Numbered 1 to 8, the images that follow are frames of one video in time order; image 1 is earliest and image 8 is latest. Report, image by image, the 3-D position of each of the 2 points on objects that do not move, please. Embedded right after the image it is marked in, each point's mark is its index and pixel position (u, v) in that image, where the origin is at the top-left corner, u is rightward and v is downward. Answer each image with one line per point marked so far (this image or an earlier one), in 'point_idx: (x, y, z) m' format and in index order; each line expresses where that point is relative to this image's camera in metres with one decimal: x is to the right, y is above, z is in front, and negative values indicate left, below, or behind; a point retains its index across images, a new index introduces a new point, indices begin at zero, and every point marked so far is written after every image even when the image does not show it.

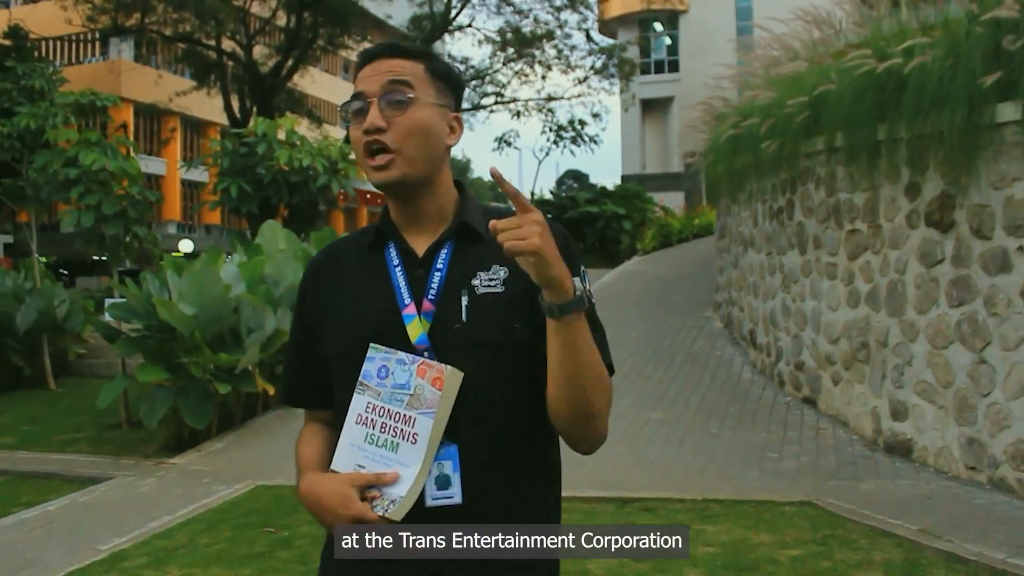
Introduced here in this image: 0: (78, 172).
0: (-4.6, +1.2, +10.2) m
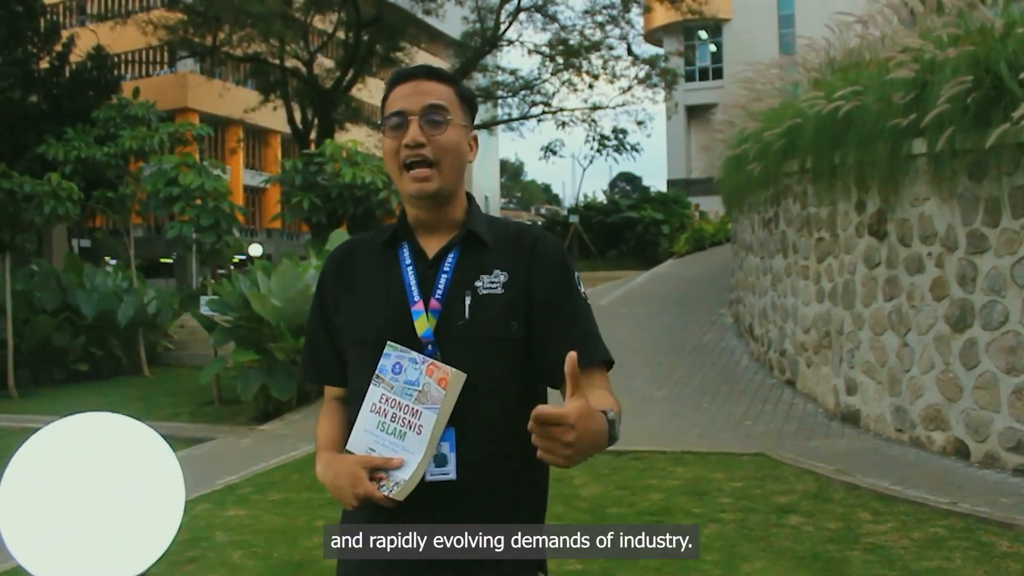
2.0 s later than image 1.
0: (-4.2, +1.2, +12.0) m
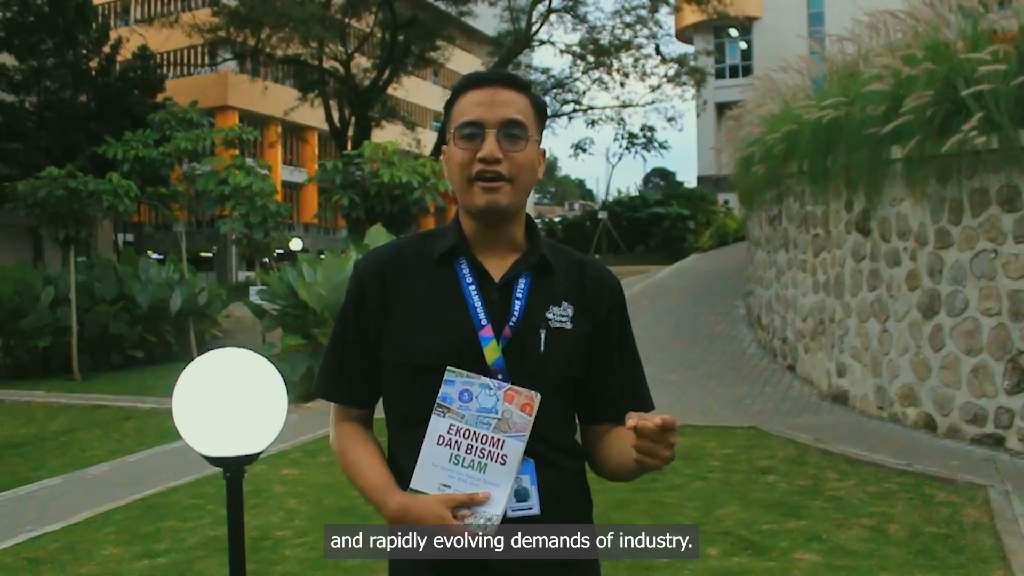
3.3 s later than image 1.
0: (-3.8, +1.4, +13.0) m
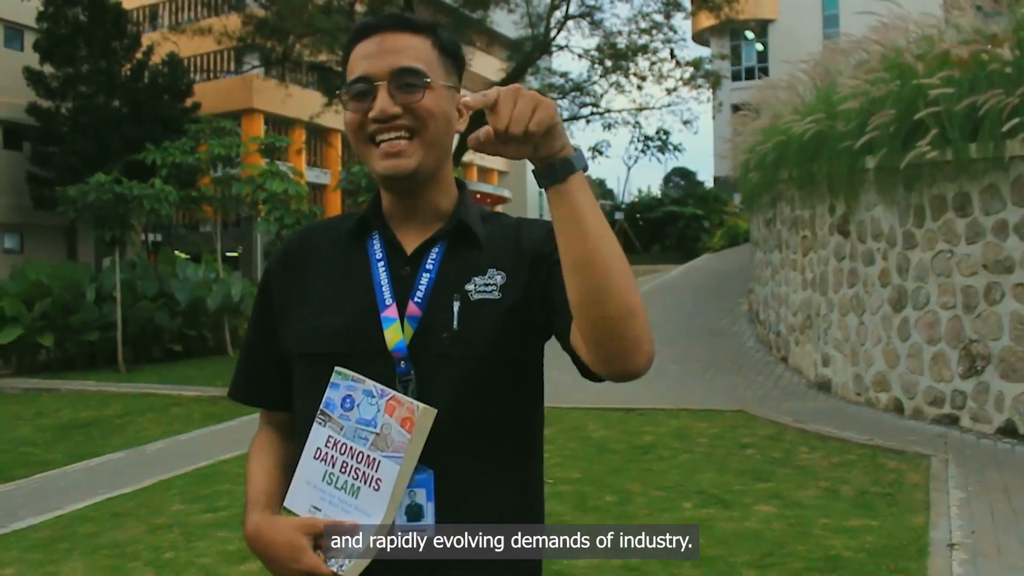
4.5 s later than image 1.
0: (-3.6, +1.4, +13.9) m
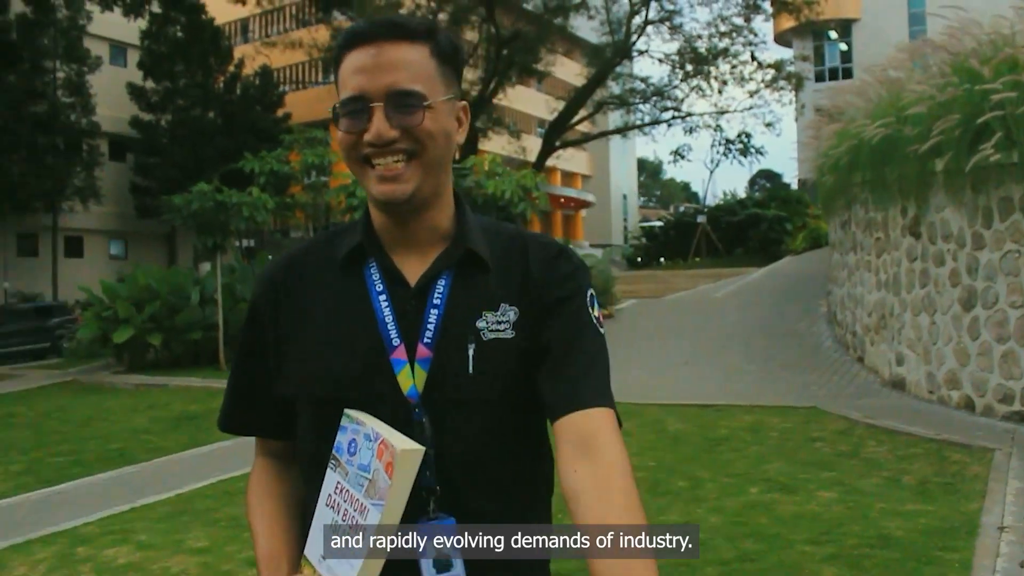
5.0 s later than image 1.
0: (-2.4, +1.3, +14.7) m
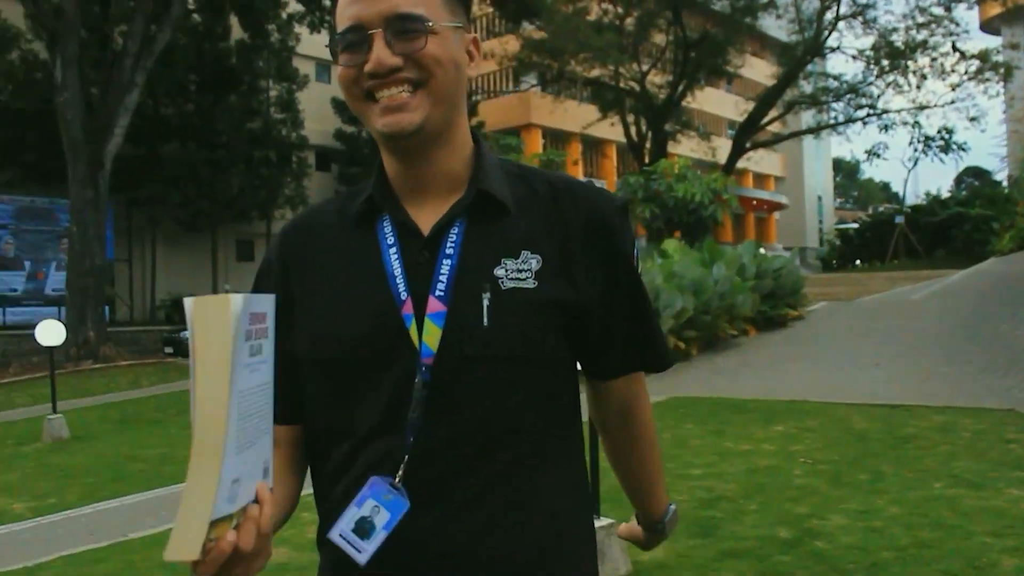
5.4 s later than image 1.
0: (+0.5, +1.3, +15.3) m
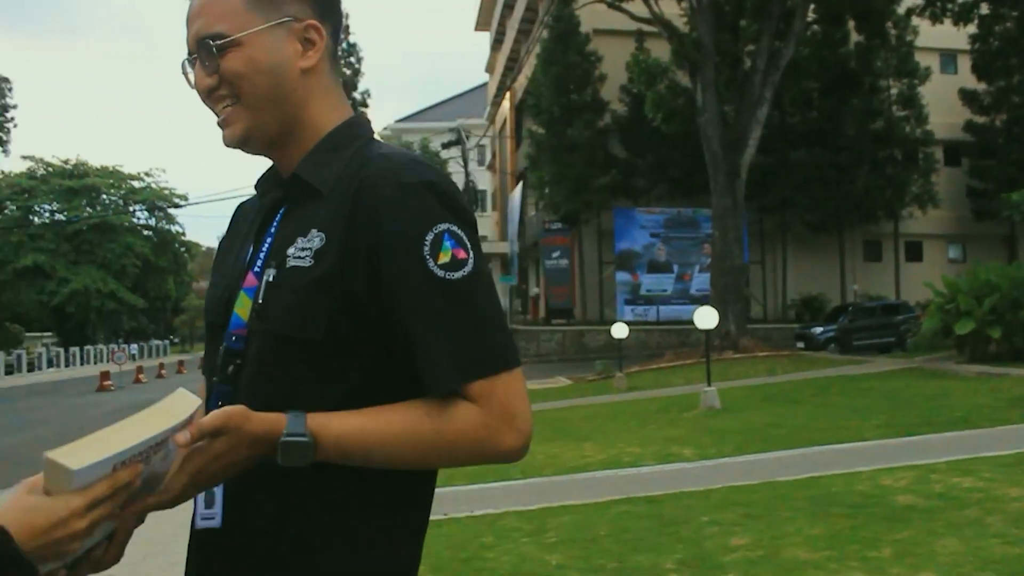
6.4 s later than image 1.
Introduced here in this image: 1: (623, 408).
0: (+9.9, +1.4, +13.3) m
1: (+1.6, -1.7, +13.6) m
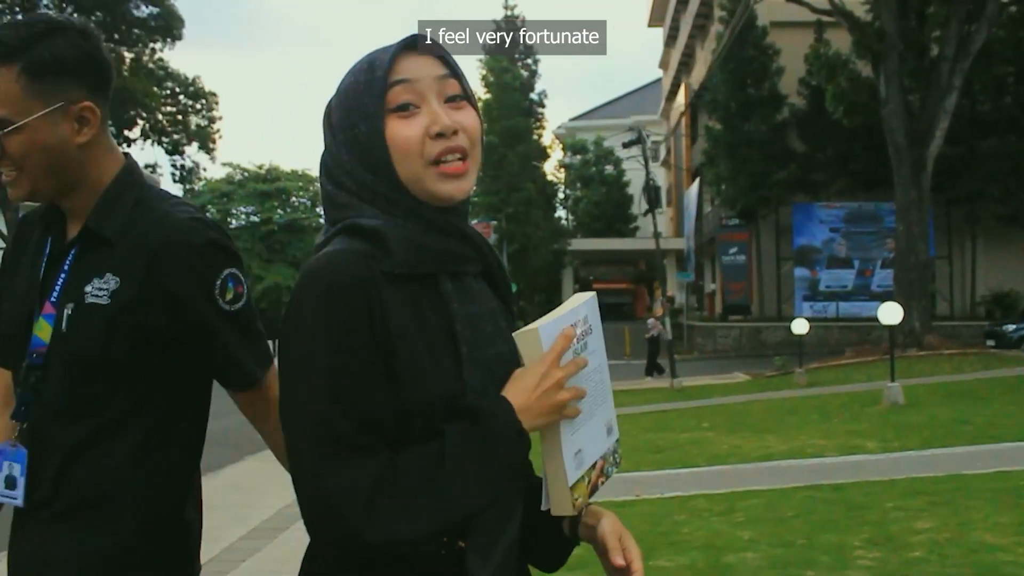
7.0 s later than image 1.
0: (+12.3, +1.5, +12.0) m
1: (+4.2, -1.7, +13.8) m
